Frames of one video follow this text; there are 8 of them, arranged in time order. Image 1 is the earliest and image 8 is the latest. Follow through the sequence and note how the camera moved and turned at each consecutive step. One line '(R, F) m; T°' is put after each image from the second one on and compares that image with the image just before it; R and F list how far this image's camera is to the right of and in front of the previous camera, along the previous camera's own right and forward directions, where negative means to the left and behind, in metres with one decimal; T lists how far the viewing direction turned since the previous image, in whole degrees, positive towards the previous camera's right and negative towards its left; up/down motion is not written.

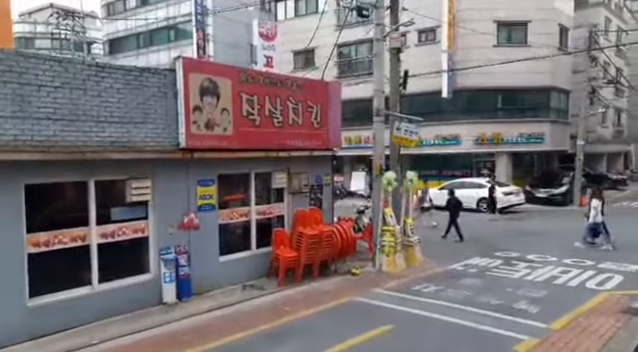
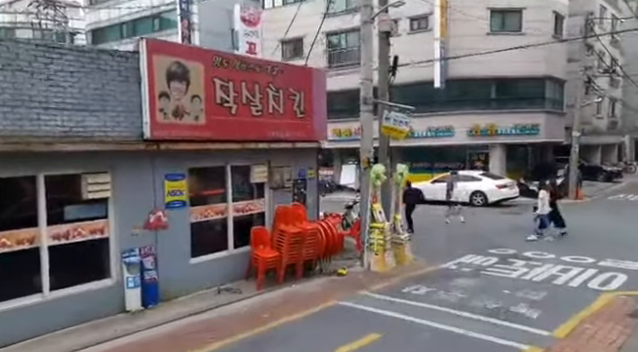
(+0.2, +0.7) m; +1°
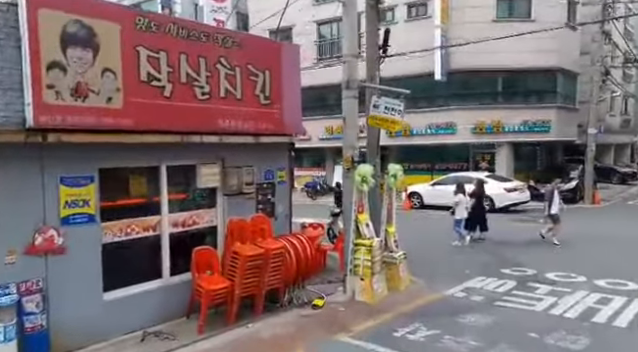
(+0.4, +2.1) m; 0°
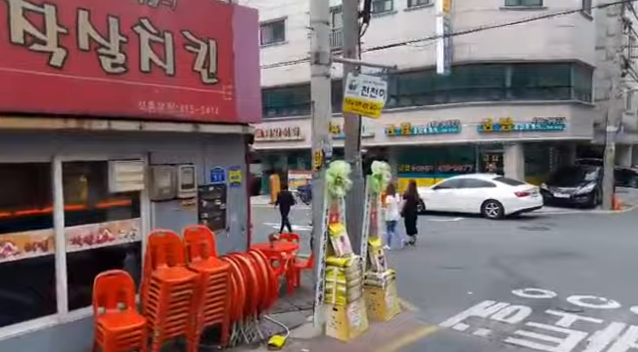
(+0.5, +1.6) m; -1°
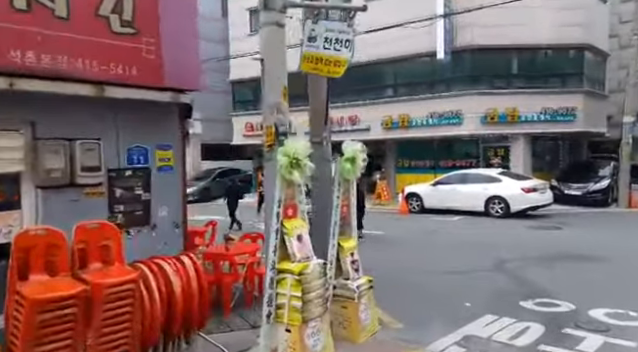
(+0.5, +1.4) m; -1°
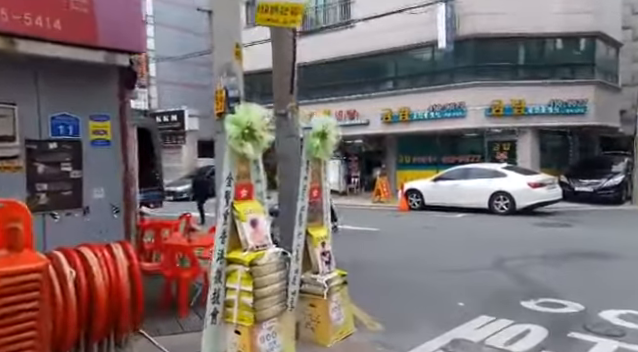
(+0.4, +0.7) m; -1°
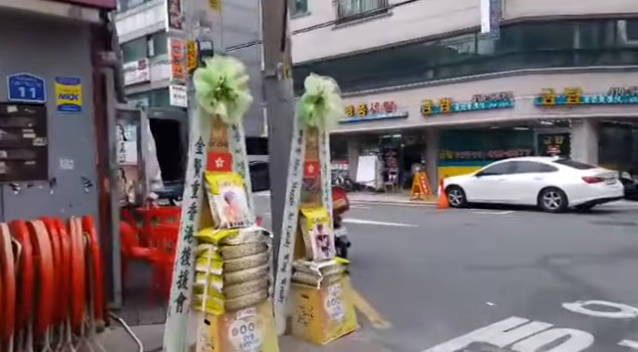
(+0.4, +0.6) m; -6°
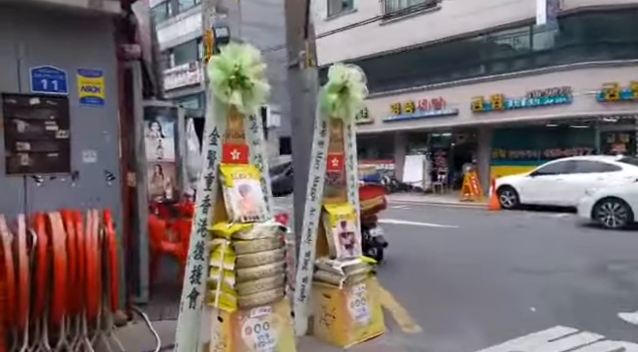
(+0.2, +0.2) m; -6°
